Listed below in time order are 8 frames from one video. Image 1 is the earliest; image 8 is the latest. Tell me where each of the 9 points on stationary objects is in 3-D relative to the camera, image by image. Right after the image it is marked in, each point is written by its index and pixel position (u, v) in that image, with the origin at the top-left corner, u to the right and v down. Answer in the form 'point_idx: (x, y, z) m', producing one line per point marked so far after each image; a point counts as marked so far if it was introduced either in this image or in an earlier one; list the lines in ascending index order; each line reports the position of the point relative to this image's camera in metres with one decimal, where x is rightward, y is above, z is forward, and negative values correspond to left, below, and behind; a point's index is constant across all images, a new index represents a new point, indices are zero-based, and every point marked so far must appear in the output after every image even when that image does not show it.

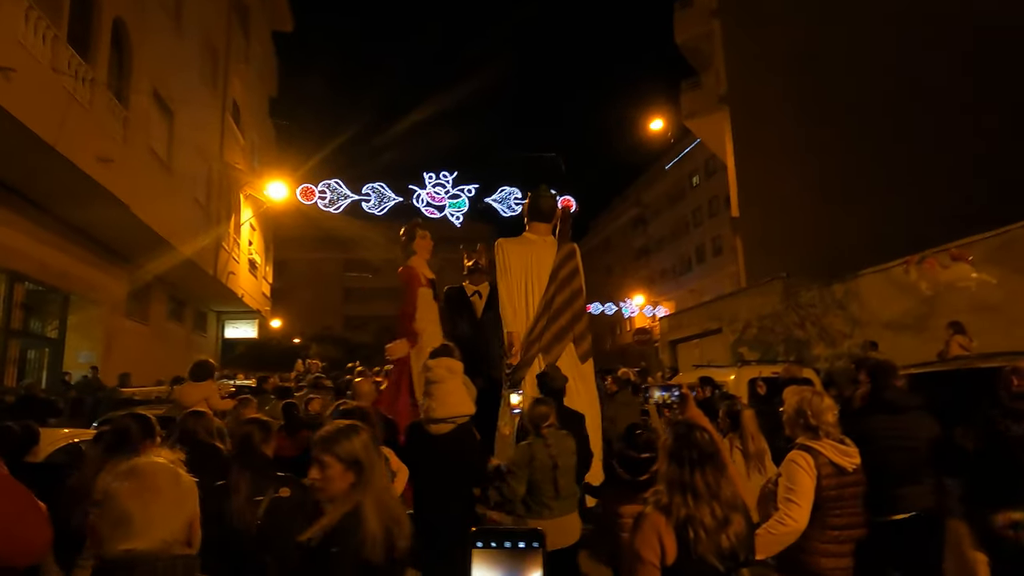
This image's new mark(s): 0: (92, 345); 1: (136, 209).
0: (-8.0, -1.1, +13.0) m
1: (-6.2, +1.3, +11.3) m
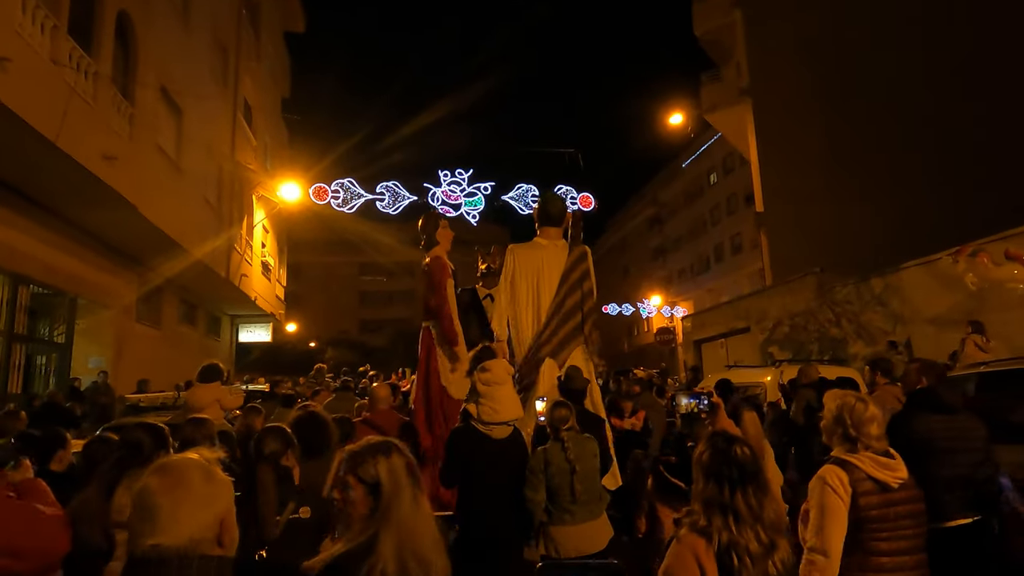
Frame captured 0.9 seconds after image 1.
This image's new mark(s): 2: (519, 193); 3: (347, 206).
0: (-7.7, -1.2, +12.7) m
1: (-5.9, +1.2, +11.0) m
2: (+0.1, +2.0, +14.9) m
3: (-3.6, +1.8, +14.9) m
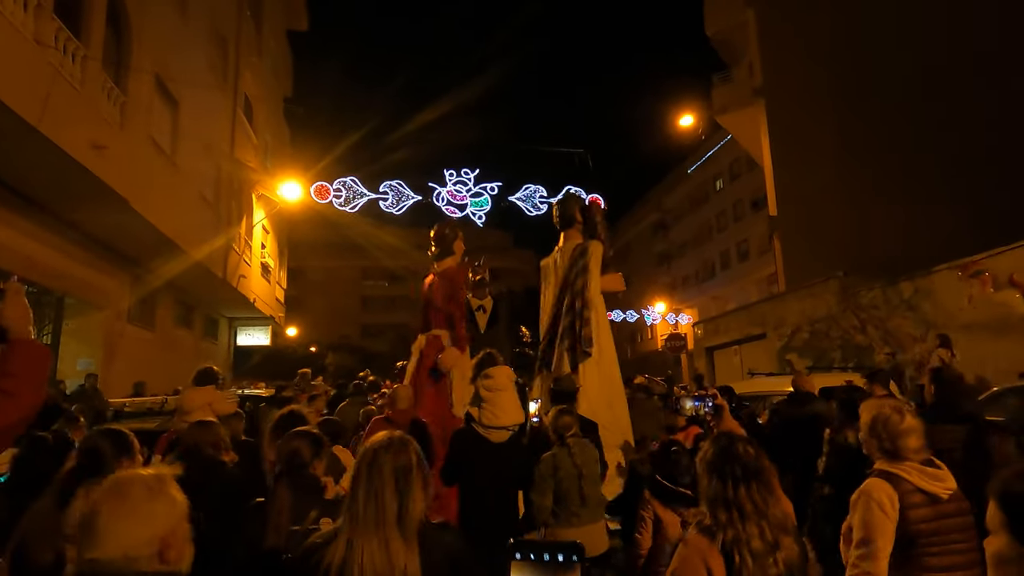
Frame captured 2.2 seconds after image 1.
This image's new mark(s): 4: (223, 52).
0: (-7.5, -1.1, +12.2) m
1: (-5.7, +1.2, +10.5) m
2: (+0.3, +2.0, +14.4) m
3: (-3.4, +1.7, +14.4) m
4: (-6.7, +5.4, +15.8) m
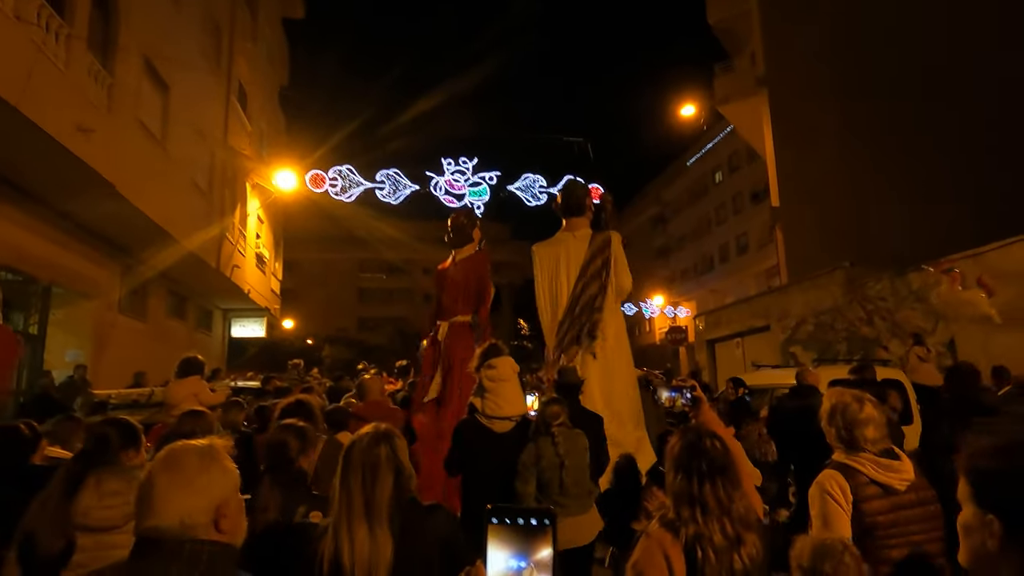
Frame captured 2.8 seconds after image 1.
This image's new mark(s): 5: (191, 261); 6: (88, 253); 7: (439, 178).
0: (-7.5, -1.0, +11.9) m
1: (-5.7, +1.4, +10.2) m
2: (+0.3, +2.2, +14.2) m
3: (-3.4, +1.9, +14.1) m
4: (-6.7, +5.7, +15.4) m
5: (-6.9, +0.6, +14.8) m
6: (-7.4, +0.6, +11.9) m
7: (-1.5, +2.2, +14.1) m
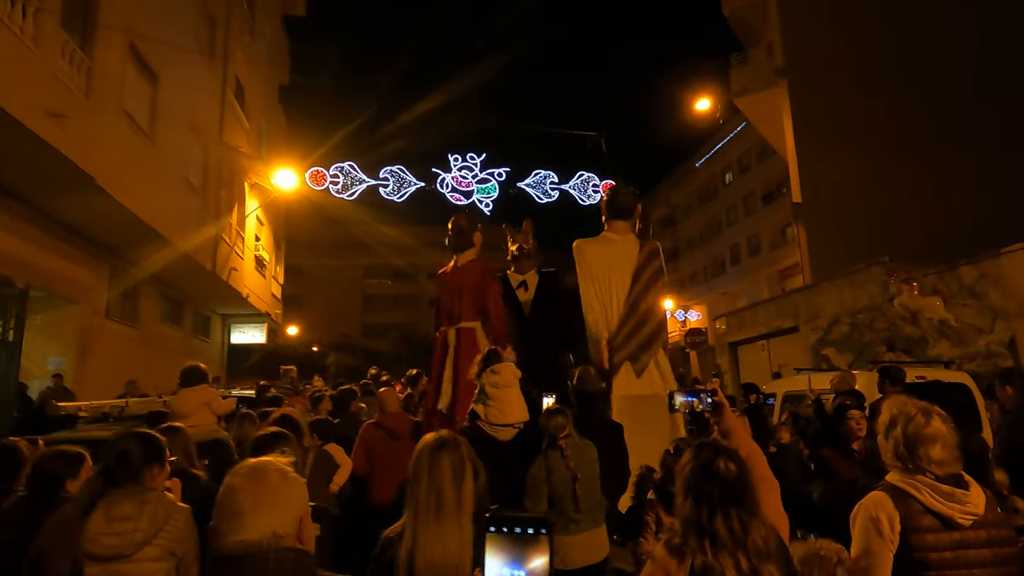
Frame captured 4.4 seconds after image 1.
0: (-7.3, -1.0, +11.2) m
1: (-5.5, +1.4, +9.5) m
2: (+0.5, +2.1, +13.4) m
3: (-3.2, +1.9, +13.4) m
4: (-6.5, +5.6, +14.8) m
5: (-6.7, +0.5, +14.1) m
6: (-7.2, +0.6, +11.2) m
7: (-1.3, +2.2, +13.3) m
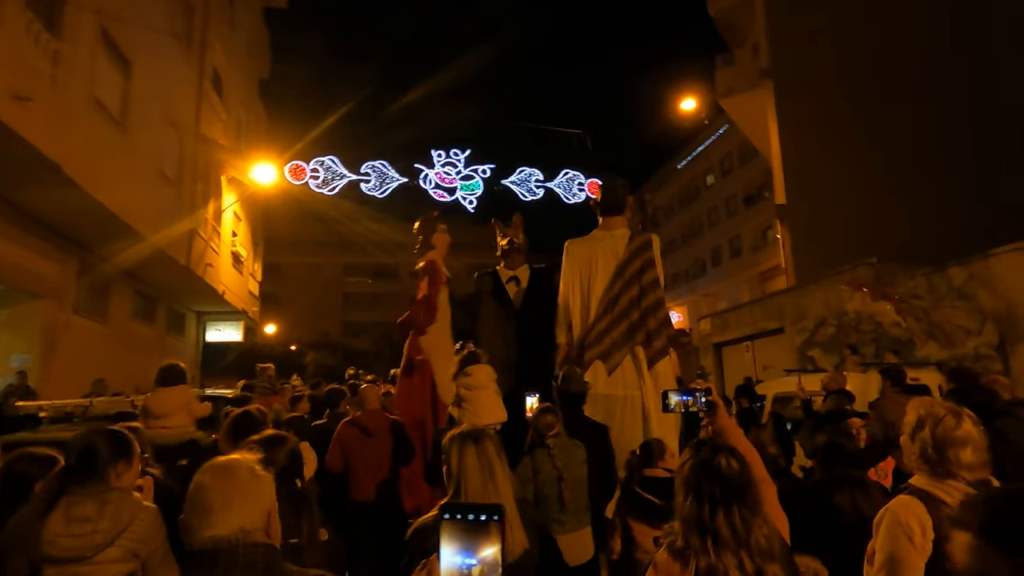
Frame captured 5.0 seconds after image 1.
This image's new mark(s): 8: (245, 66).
0: (-7.6, -0.9, +10.8) m
1: (-5.7, +1.4, +9.1) m
2: (+0.2, +2.2, +13.2) m
3: (-3.5, +1.9, +13.0) m
4: (-6.8, +5.7, +14.3) m
5: (-7.0, +0.6, +13.7) m
6: (-7.5, +0.7, +10.8) m
7: (-1.6, +2.2, +13.1) m
8: (-7.7, +6.4, +19.9) m
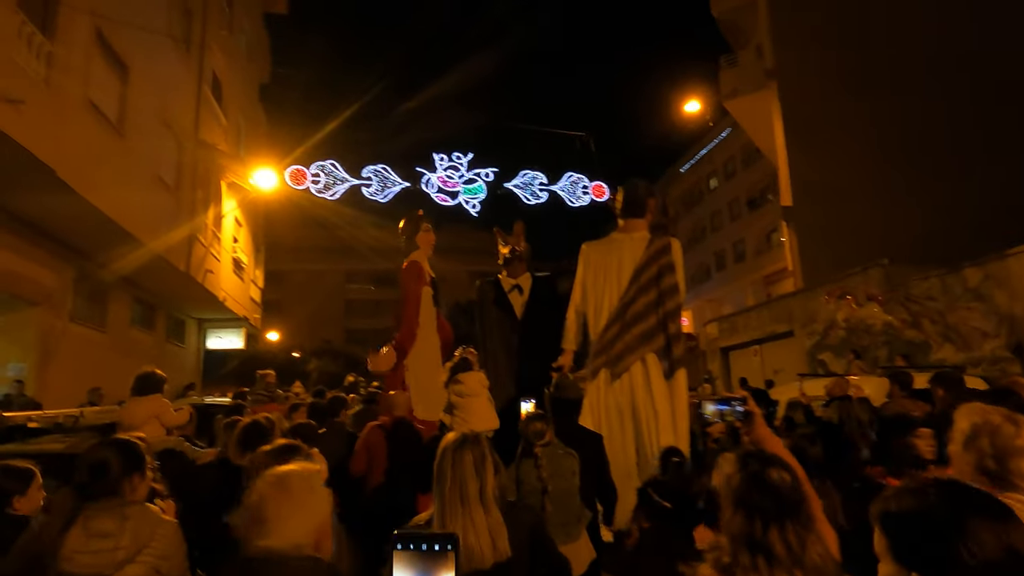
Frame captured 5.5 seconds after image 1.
0: (-7.5, -1.0, +10.6) m
1: (-5.7, +1.4, +8.9) m
2: (+0.2, +2.1, +13.0) m
3: (-3.4, +1.8, +12.9) m
4: (-6.7, +5.5, +14.2) m
5: (-7.0, +0.5, +13.5) m
6: (-7.4, +0.5, +10.6) m
7: (-1.5, +2.1, +12.9) m
8: (-7.7, +6.2, +19.8) m
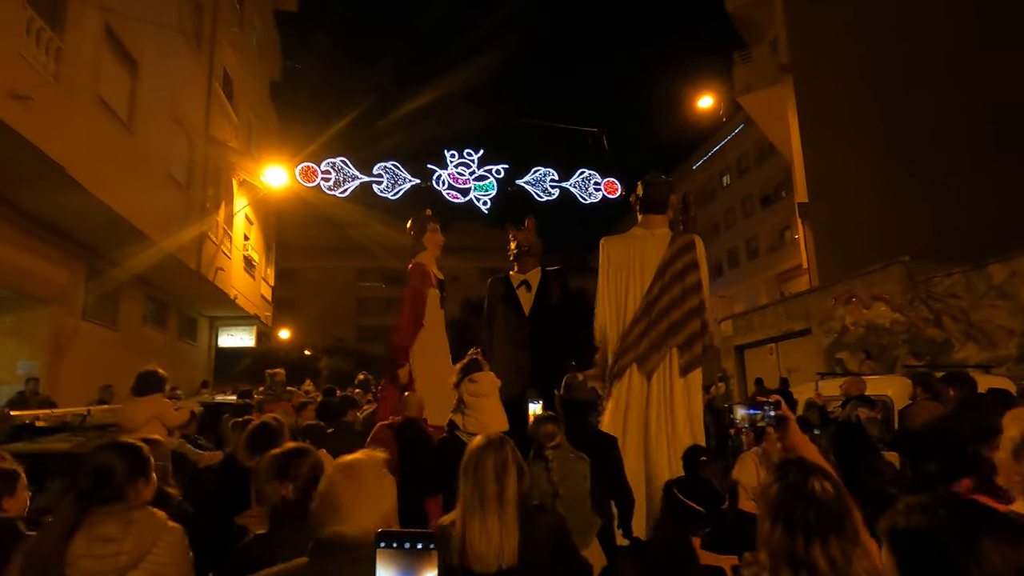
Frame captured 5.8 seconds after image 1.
0: (-7.3, -1.0, +10.6) m
1: (-5.5, +1.4, +8.9) m
2: (+0.5, +2.1, +12.9) m
3: (-3.2, +1.9, +12.8) m
4: (-6.5, +5.6, +14.2) m
5: (-6.7, +0.5, +13.5) m
6: (-7.2, +0.6, +10.6) m
7: (-1.3, +2.2, +12.8) m
8: (-7.3, +6.3, +19.8) m
